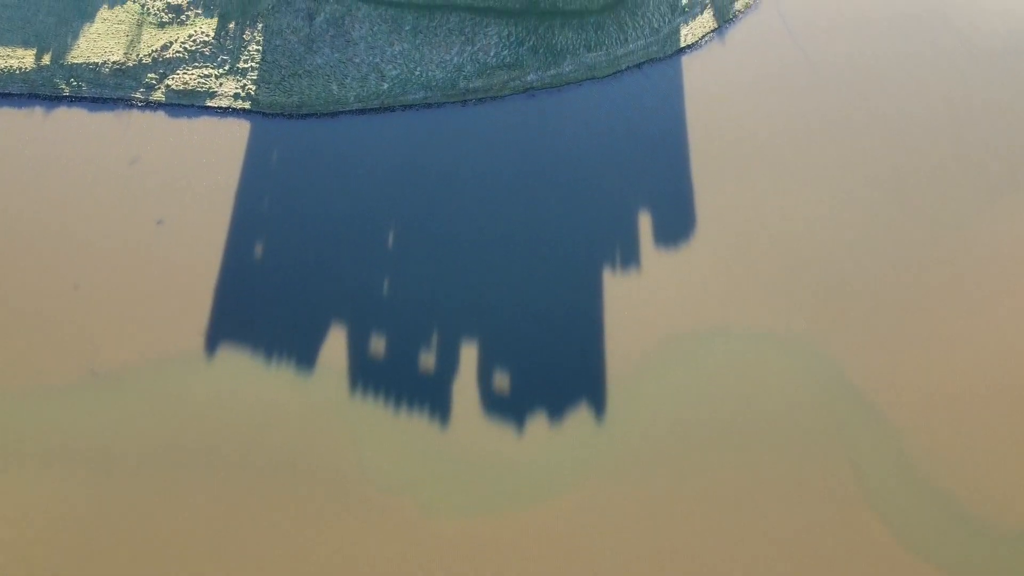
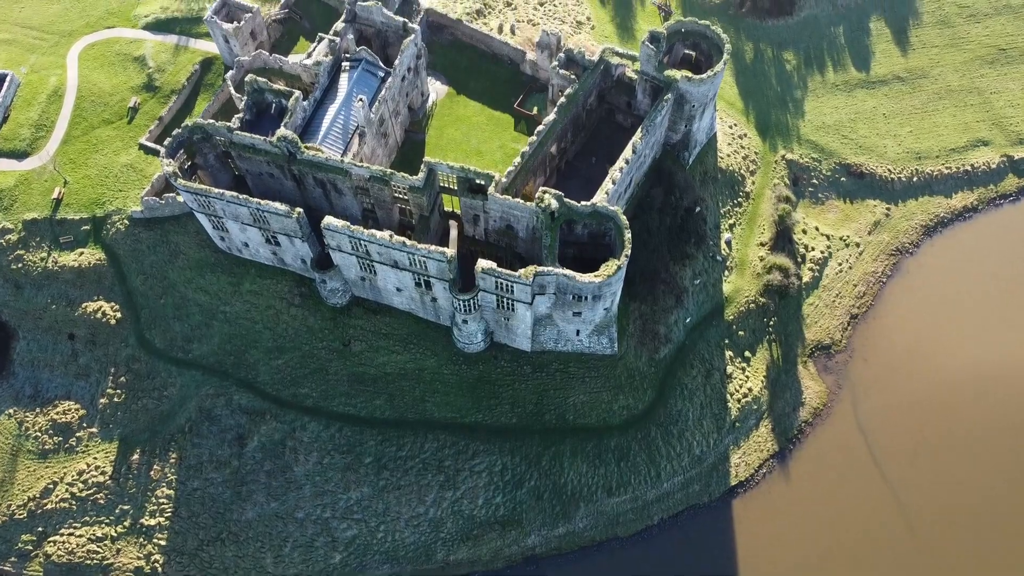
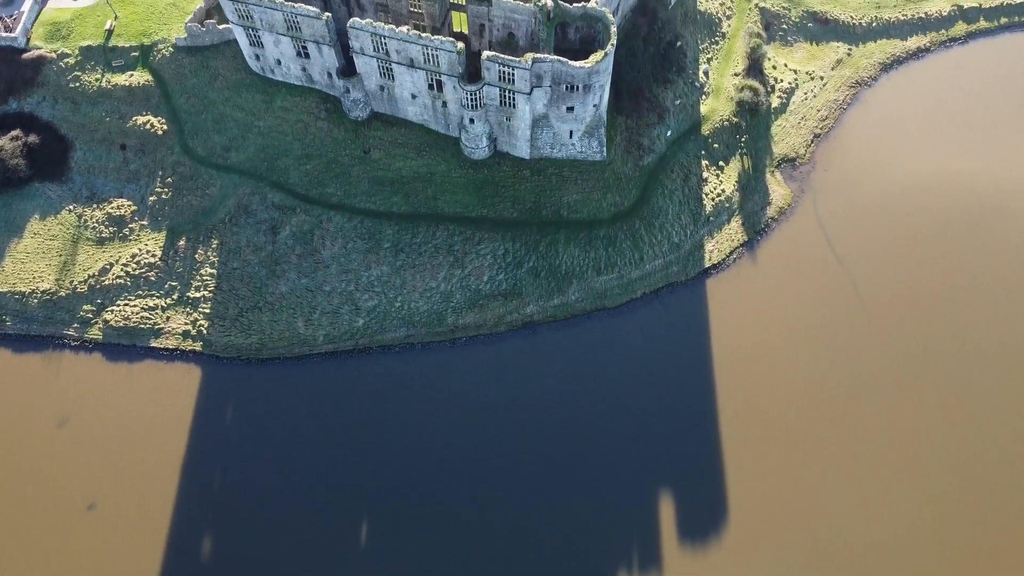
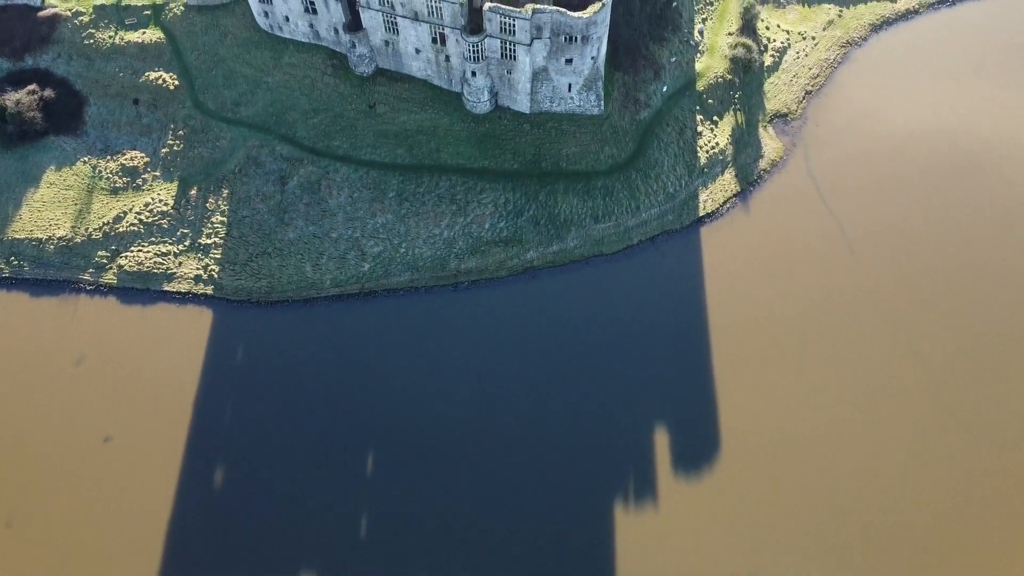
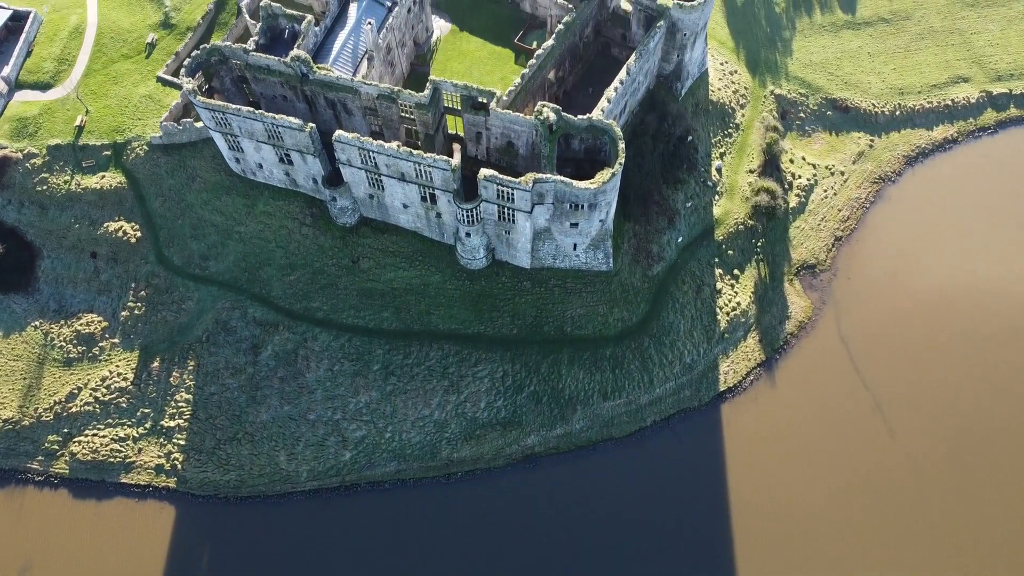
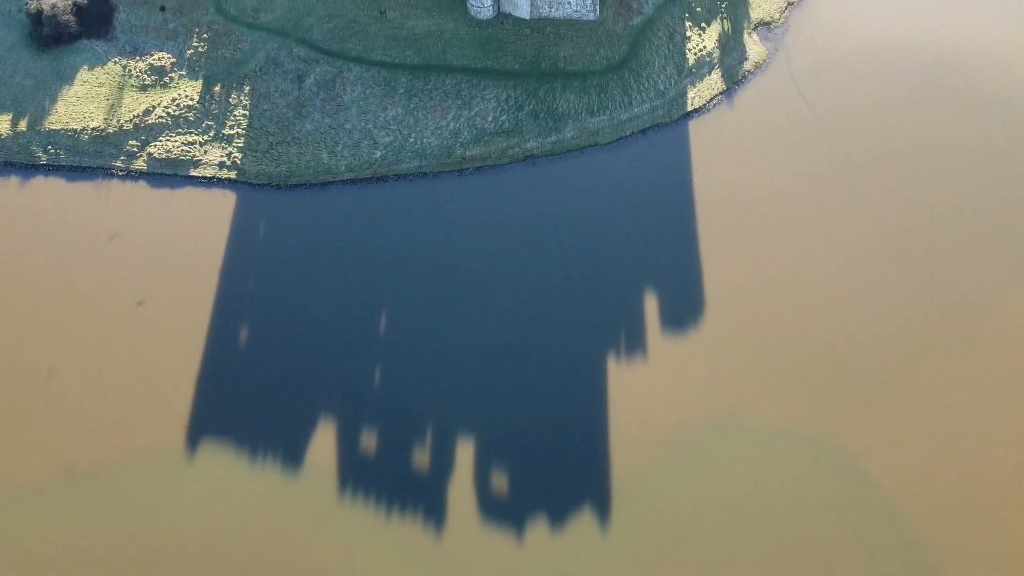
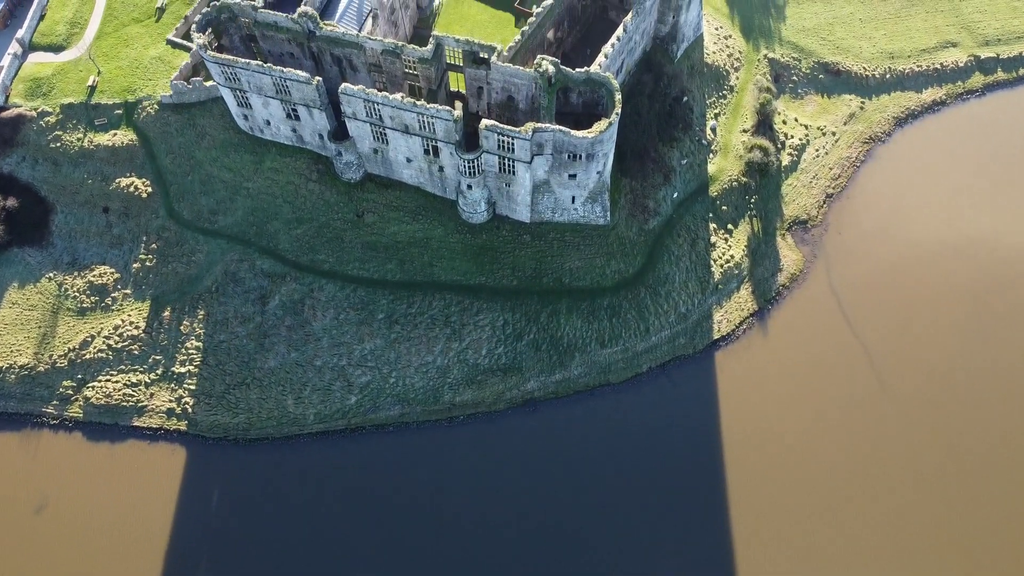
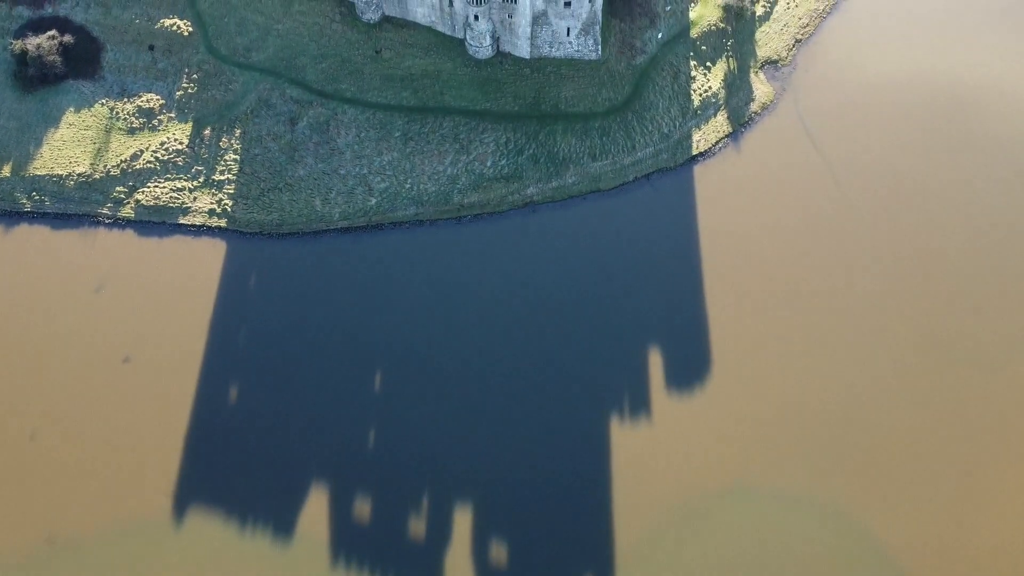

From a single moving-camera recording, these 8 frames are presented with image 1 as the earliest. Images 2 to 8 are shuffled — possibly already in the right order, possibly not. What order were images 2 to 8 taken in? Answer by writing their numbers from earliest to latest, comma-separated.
6, 8, 4, 3, 7, 5, 2
